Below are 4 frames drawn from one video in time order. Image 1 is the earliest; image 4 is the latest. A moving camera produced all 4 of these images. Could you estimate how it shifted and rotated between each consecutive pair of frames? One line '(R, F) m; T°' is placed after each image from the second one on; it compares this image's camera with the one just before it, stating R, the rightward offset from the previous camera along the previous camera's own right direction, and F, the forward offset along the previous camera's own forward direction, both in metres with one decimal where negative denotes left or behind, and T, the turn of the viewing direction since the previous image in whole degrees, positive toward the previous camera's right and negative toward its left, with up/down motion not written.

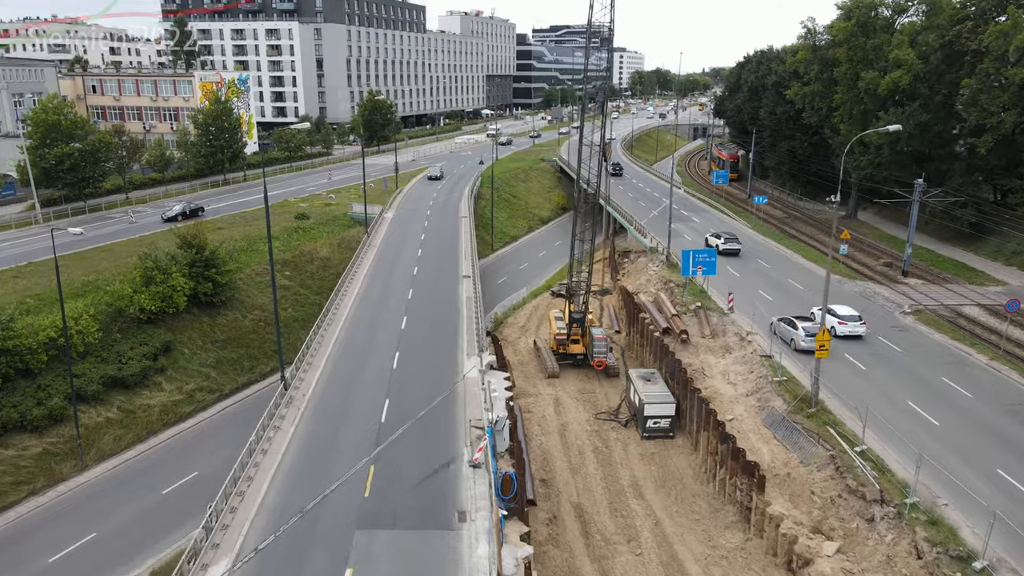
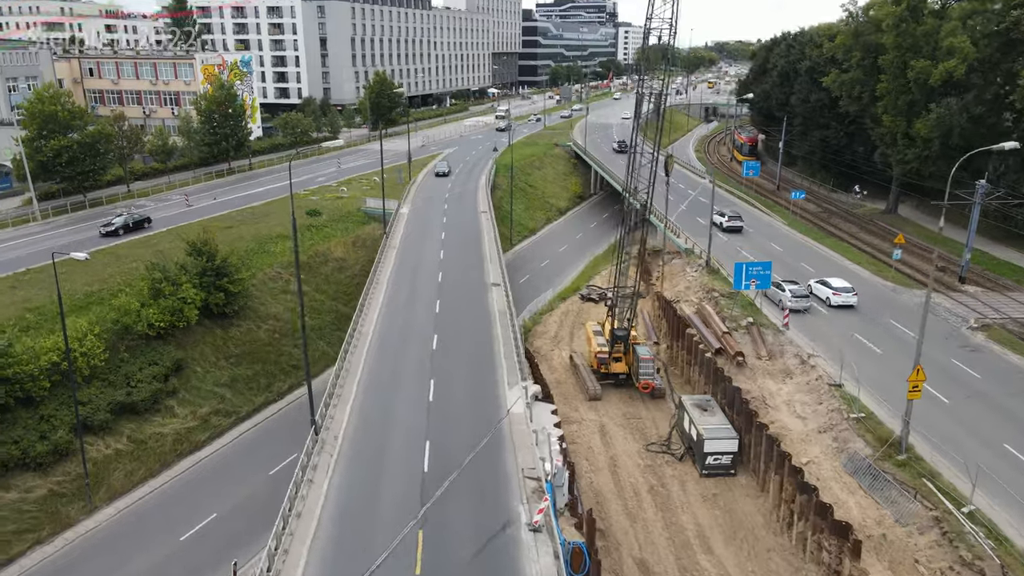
(-1.9, +2.9) m; 0°
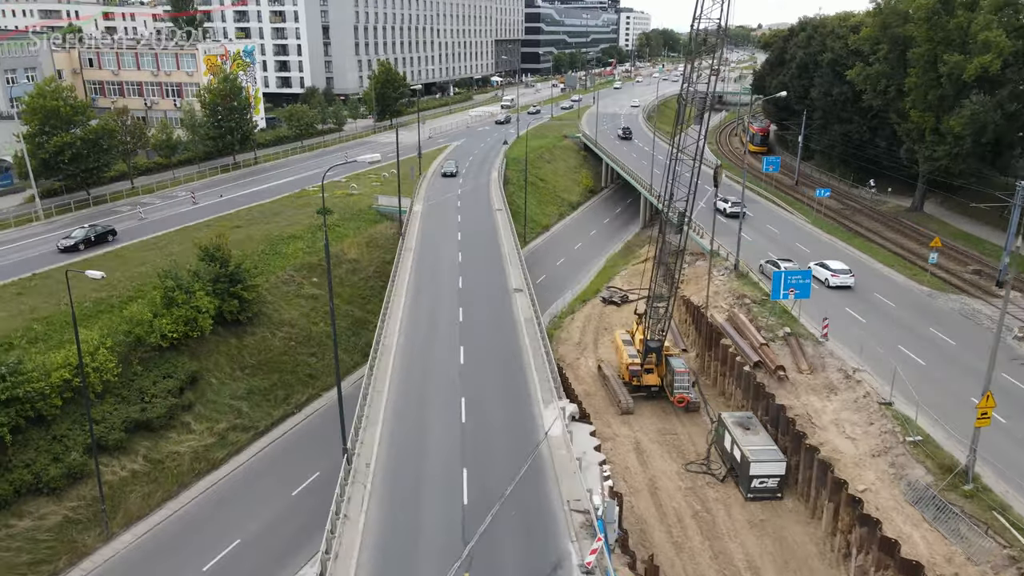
(-1.4, +1.5) m; 0°
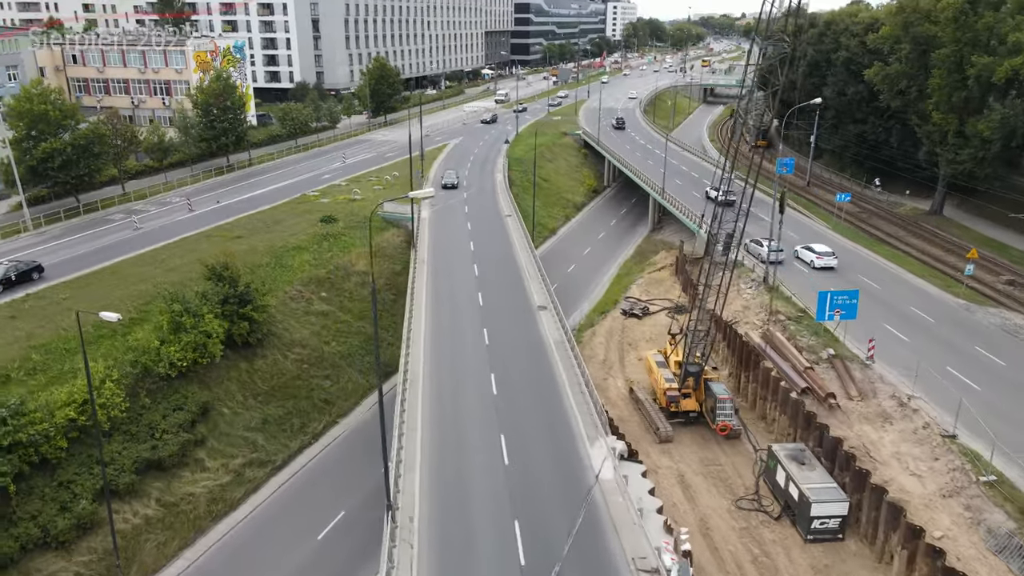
(-2.1, +1.9) m; +1°
